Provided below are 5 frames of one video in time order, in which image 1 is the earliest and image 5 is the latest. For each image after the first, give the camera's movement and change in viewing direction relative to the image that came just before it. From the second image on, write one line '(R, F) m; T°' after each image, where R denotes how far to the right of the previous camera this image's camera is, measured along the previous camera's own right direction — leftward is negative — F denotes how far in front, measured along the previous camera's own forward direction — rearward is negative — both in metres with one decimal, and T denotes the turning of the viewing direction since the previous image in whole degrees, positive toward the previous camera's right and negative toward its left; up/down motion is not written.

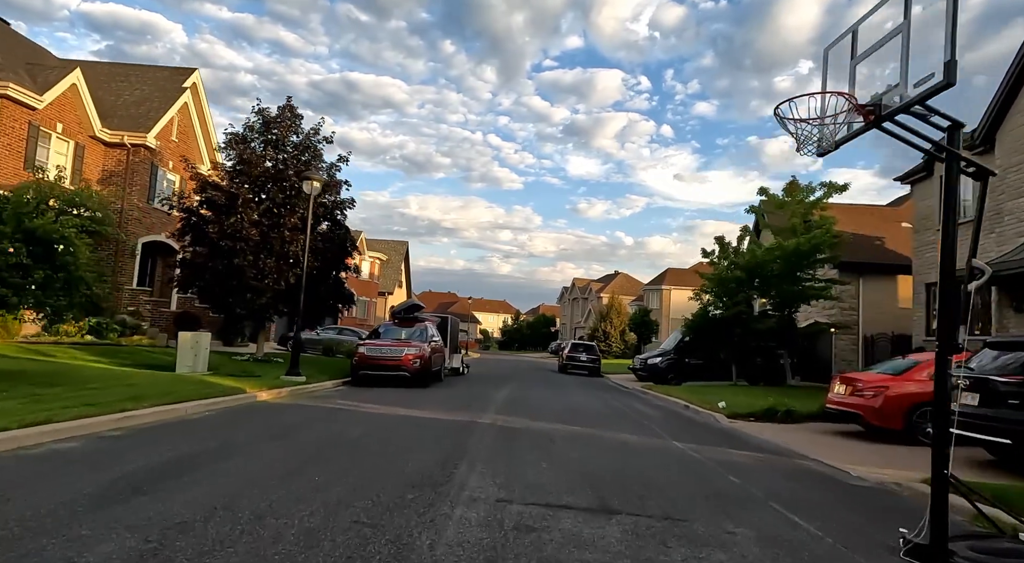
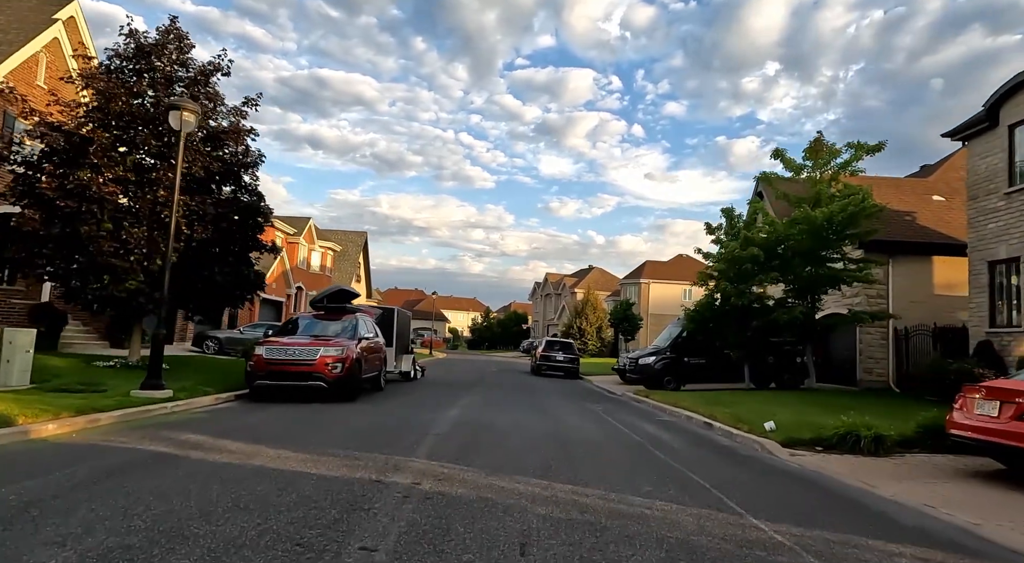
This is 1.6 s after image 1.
(+0.3, +4.5) m; +3°
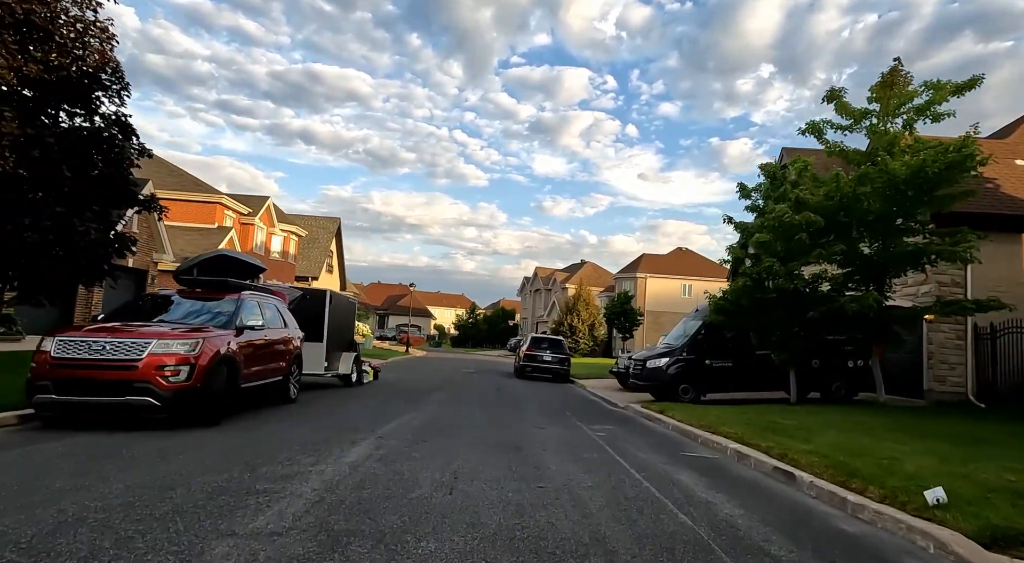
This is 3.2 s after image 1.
(+0.5, +4.6) m; +1°
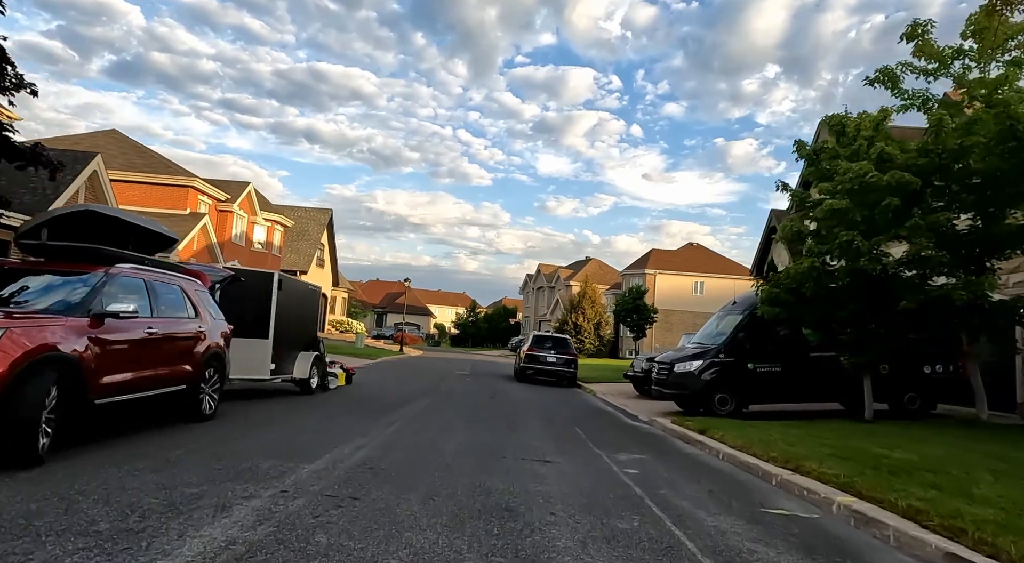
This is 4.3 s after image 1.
(+0.1, +3.0) m; 0°
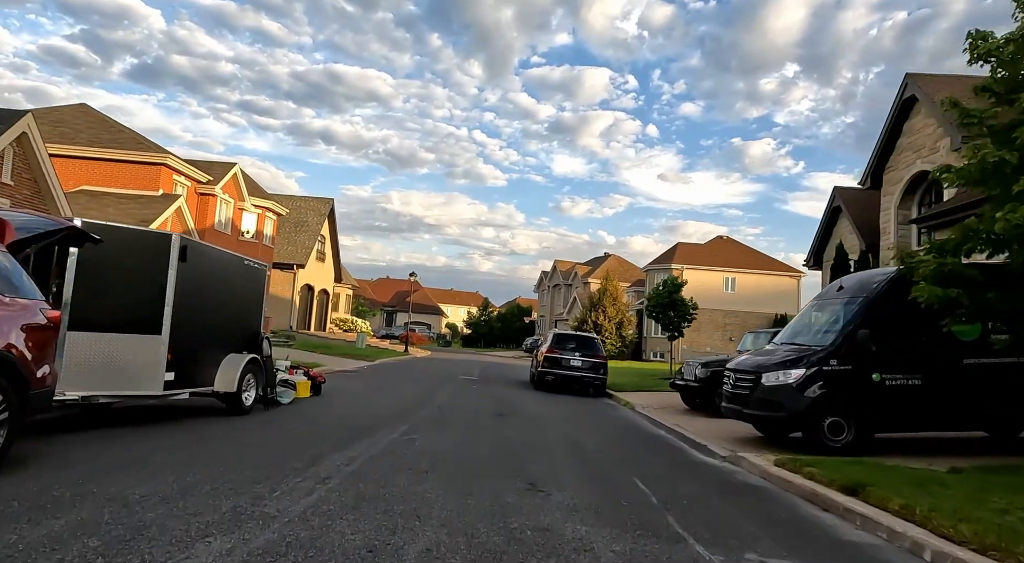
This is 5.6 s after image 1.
(-0.1, +3.9) m; -1°
